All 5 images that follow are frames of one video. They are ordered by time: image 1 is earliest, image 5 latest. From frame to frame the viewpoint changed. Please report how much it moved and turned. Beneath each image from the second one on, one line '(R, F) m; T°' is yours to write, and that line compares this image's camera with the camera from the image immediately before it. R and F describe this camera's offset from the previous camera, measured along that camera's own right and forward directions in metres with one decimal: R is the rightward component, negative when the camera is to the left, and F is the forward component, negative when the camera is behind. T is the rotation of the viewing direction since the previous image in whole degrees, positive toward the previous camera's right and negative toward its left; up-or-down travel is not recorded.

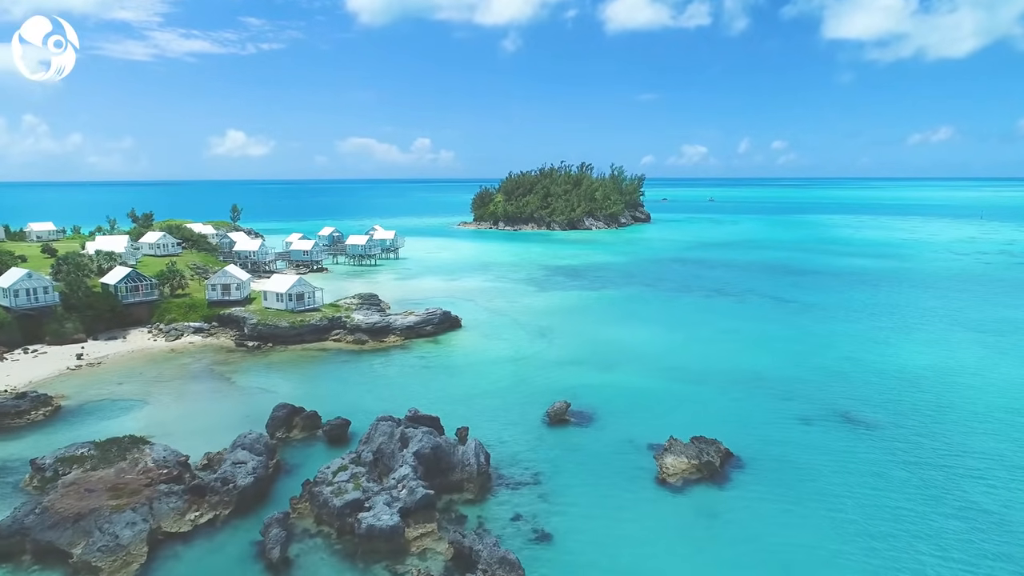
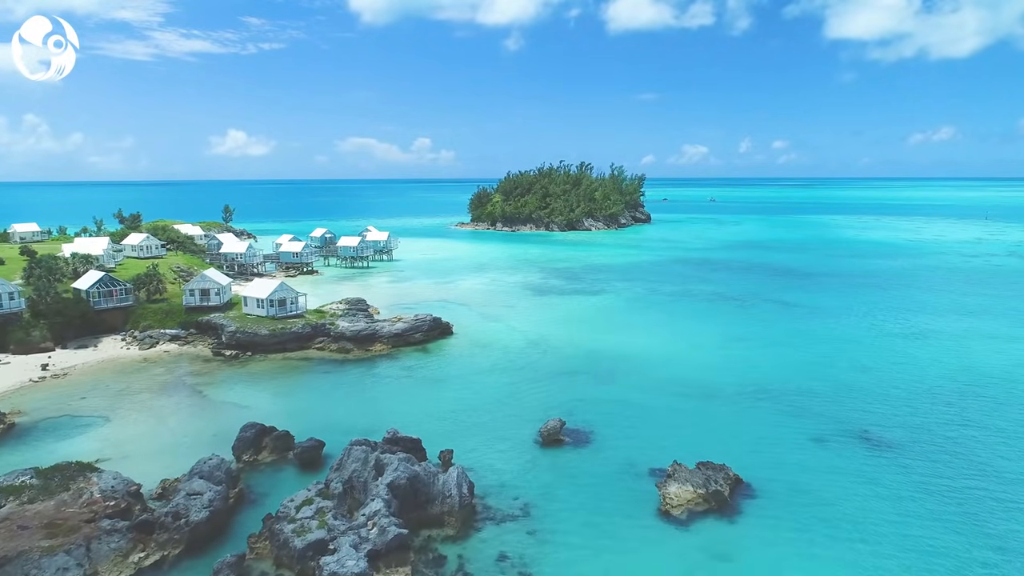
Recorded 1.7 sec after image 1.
(+0.4, +2.2) m; 0°
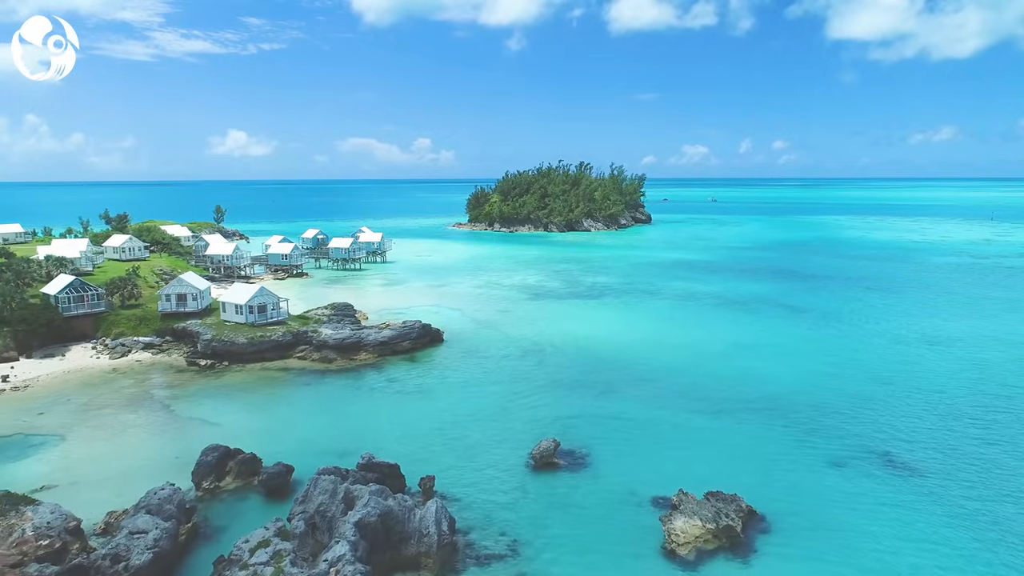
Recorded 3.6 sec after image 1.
(+0.4, +2.2) m; 0°
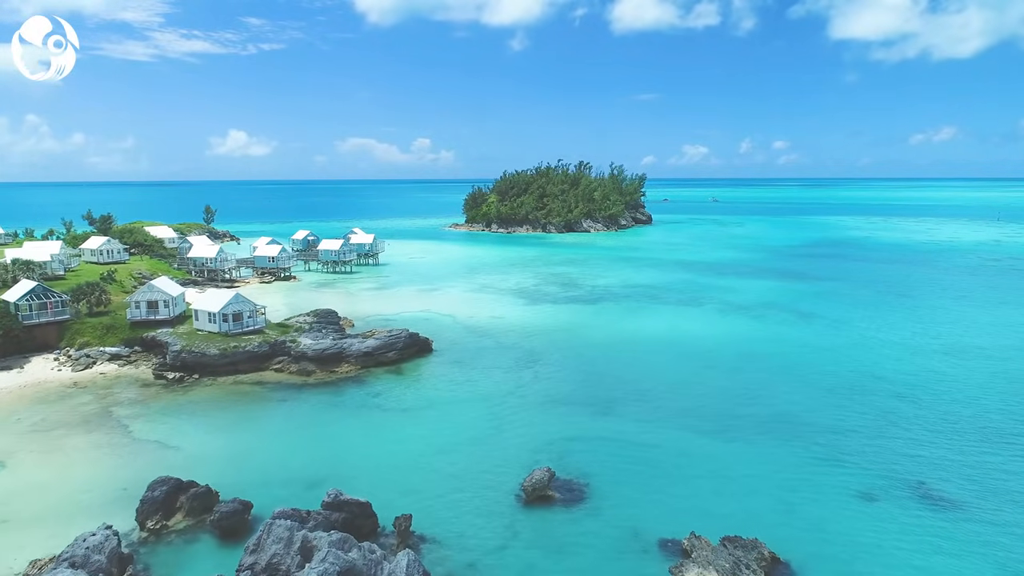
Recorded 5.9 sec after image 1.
(+0.3, +2.6) m; 0°
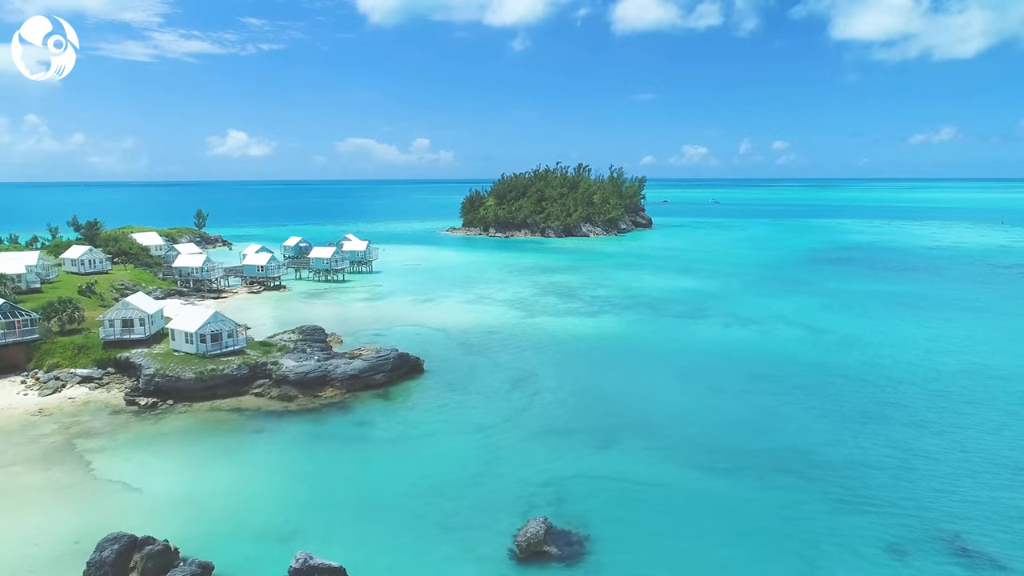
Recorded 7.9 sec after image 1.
(+0.2, +2.0) m; 0°
